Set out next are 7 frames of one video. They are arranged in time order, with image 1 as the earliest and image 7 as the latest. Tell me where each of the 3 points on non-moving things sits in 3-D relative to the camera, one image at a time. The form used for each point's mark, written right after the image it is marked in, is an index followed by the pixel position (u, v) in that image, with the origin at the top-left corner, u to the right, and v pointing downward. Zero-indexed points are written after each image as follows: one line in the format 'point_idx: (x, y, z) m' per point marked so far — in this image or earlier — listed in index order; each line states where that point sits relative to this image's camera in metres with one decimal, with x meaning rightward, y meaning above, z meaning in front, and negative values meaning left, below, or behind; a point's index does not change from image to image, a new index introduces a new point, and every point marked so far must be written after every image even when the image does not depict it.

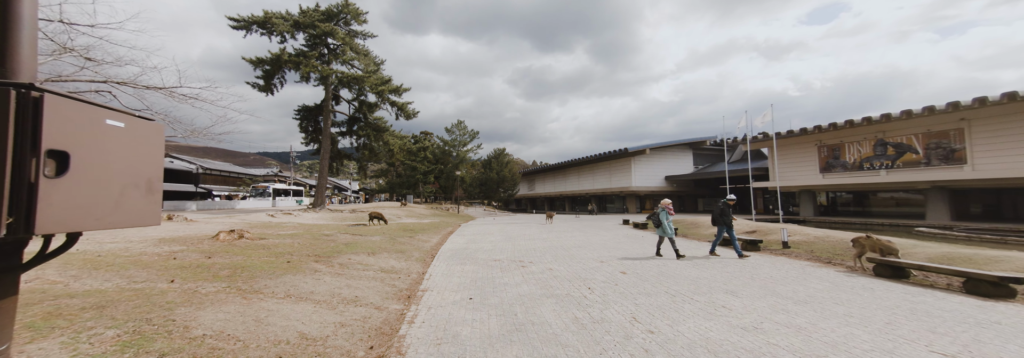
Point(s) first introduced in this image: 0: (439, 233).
0: (-3.7, -2.8, +18.1) m
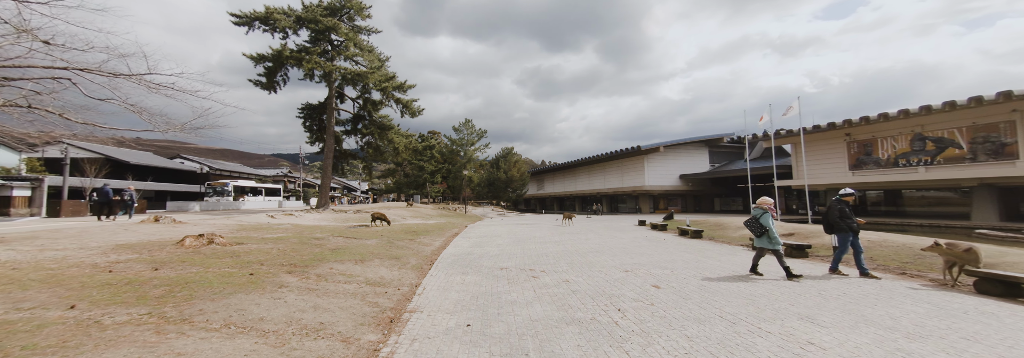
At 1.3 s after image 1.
0: (-3.3, -2.7, +17.0) m
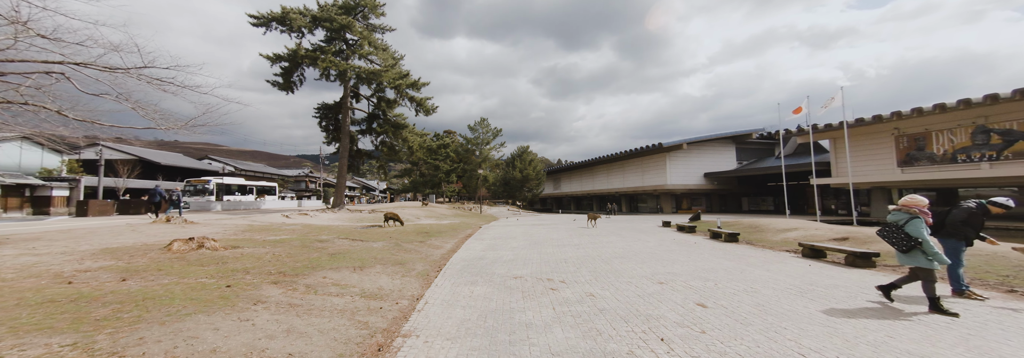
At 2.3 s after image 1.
0: (-2.5, -2.6, +16.3) m
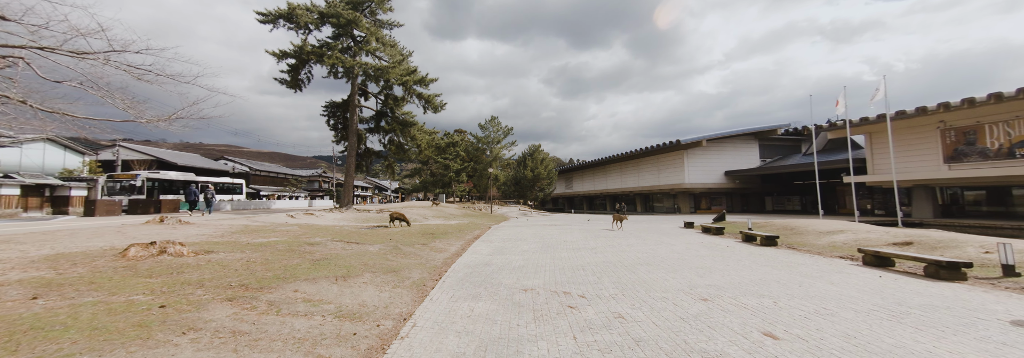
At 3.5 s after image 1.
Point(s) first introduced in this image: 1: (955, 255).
0: (-2.0, -2.5, +15.3) m
1: (+11.7, -2.0, +9.3) m
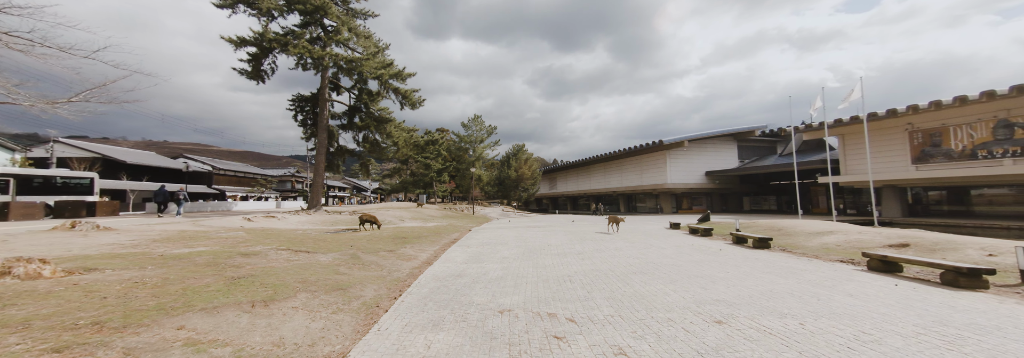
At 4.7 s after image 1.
0: (-2.9, -2.5, +14.1) m
1: (+11.2, -2.0, +8.8) m
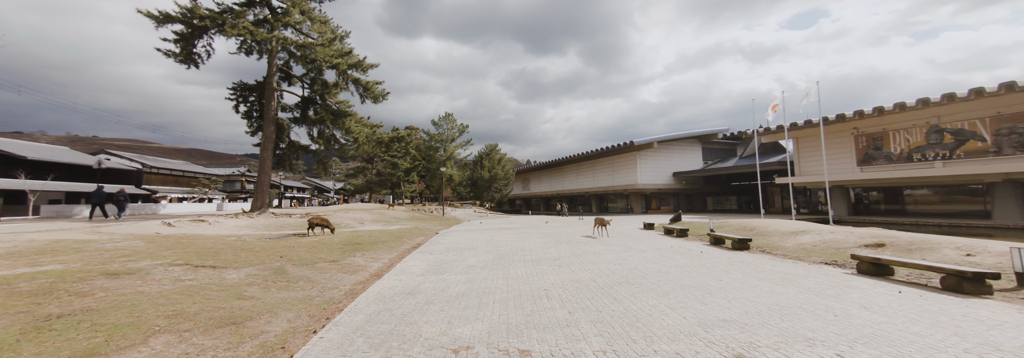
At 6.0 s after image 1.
0: (-4.1, -2.4, +12.5) m
1: (+10.4, -1.9, +8.5) m
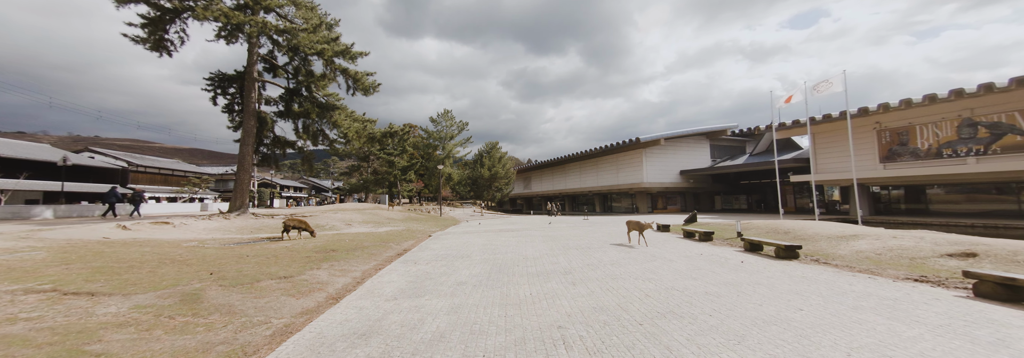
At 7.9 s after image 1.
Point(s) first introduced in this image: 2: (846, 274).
0: (-4.0, -2.3, +10.7) m
1: (+10.4, -1.8, +6.6) m
2: (+7.1, -2.0, +7.4) m
